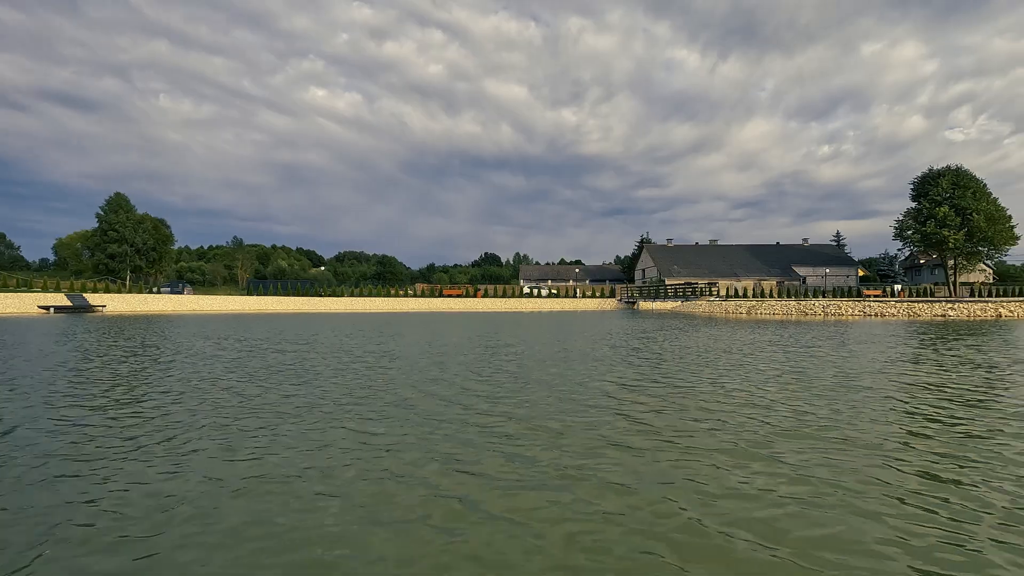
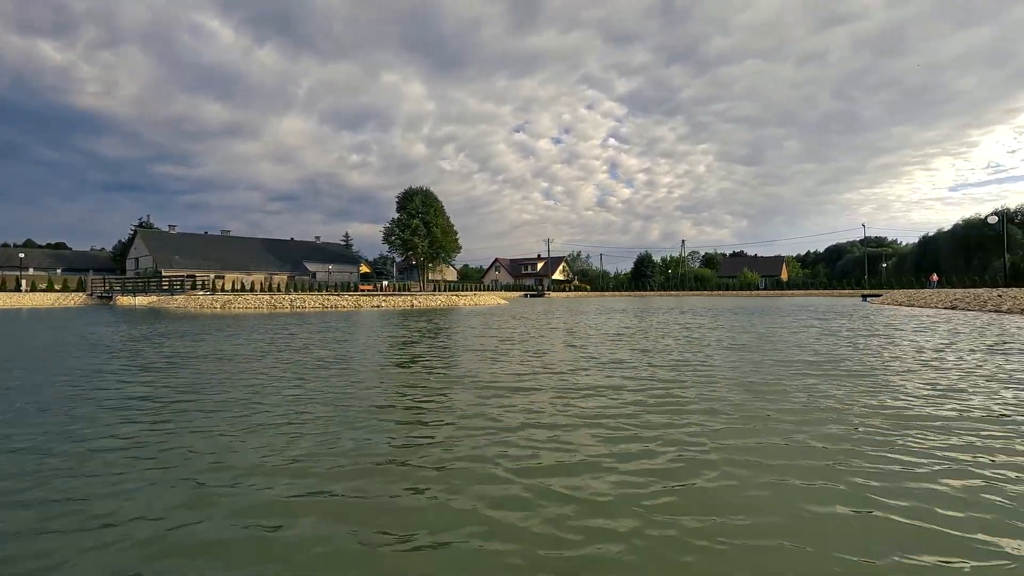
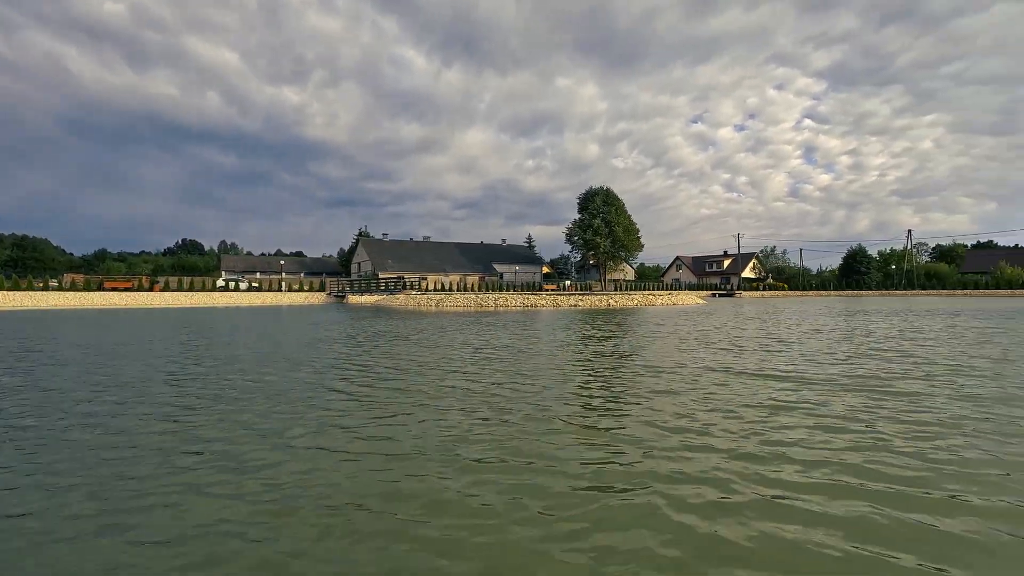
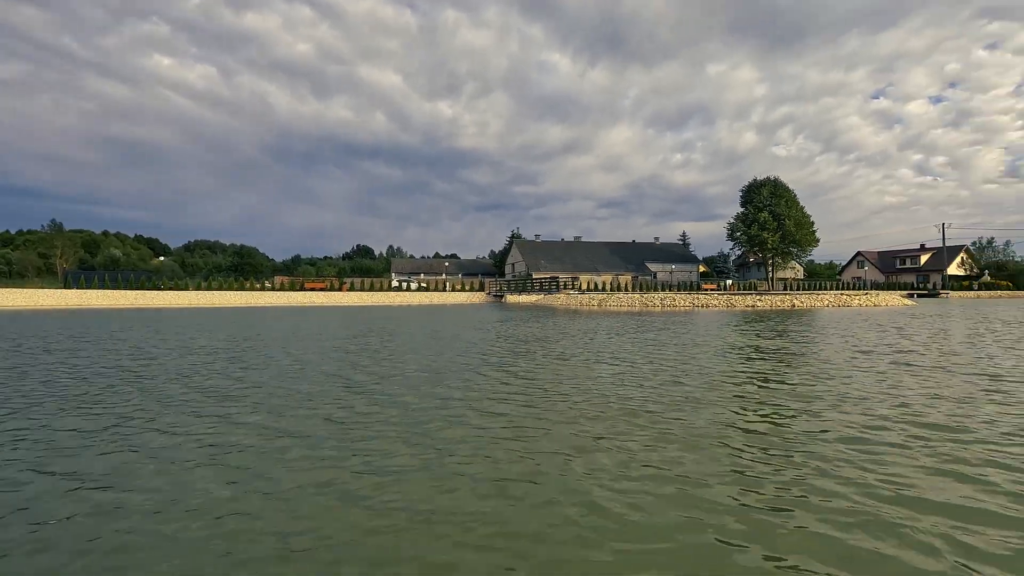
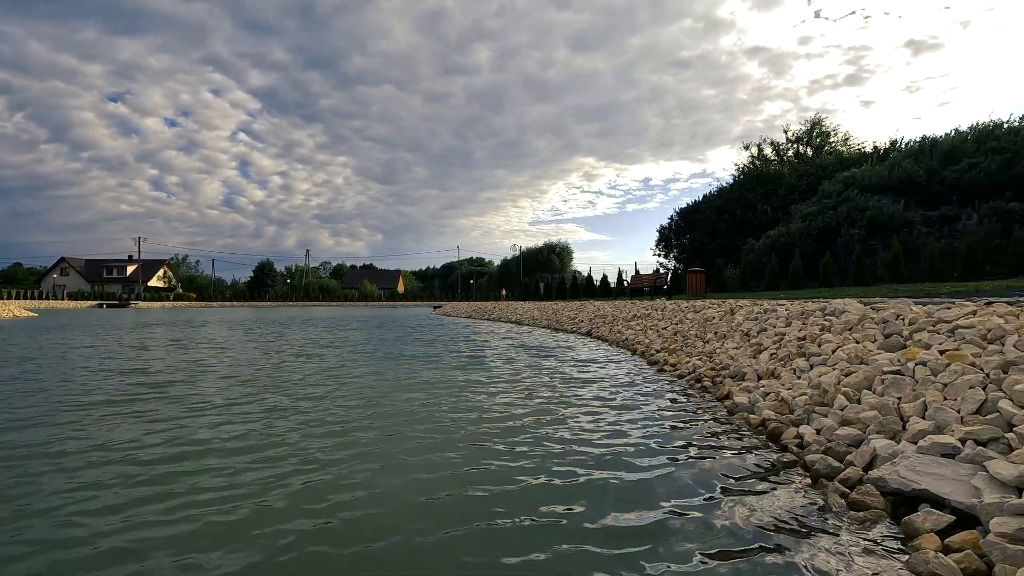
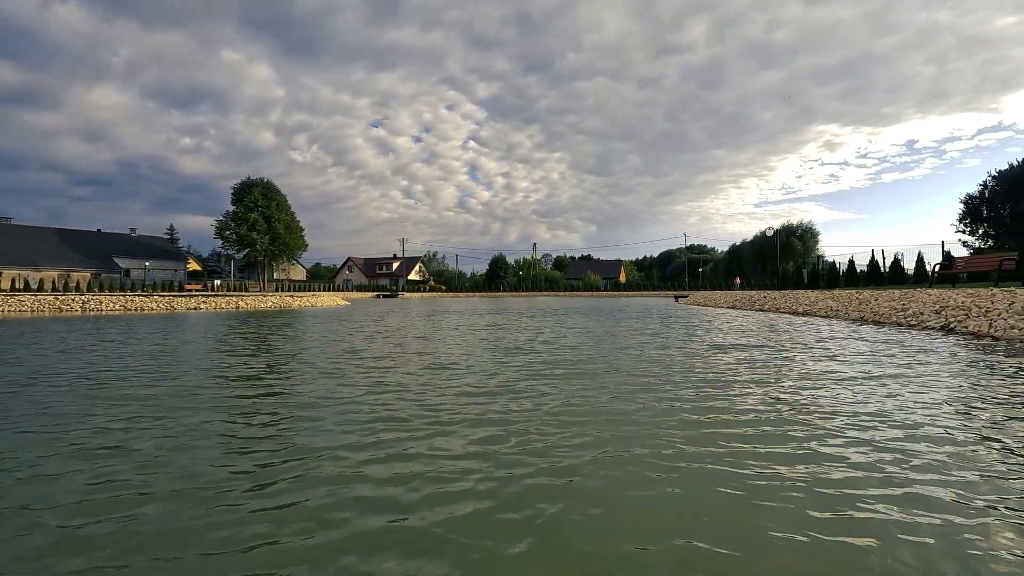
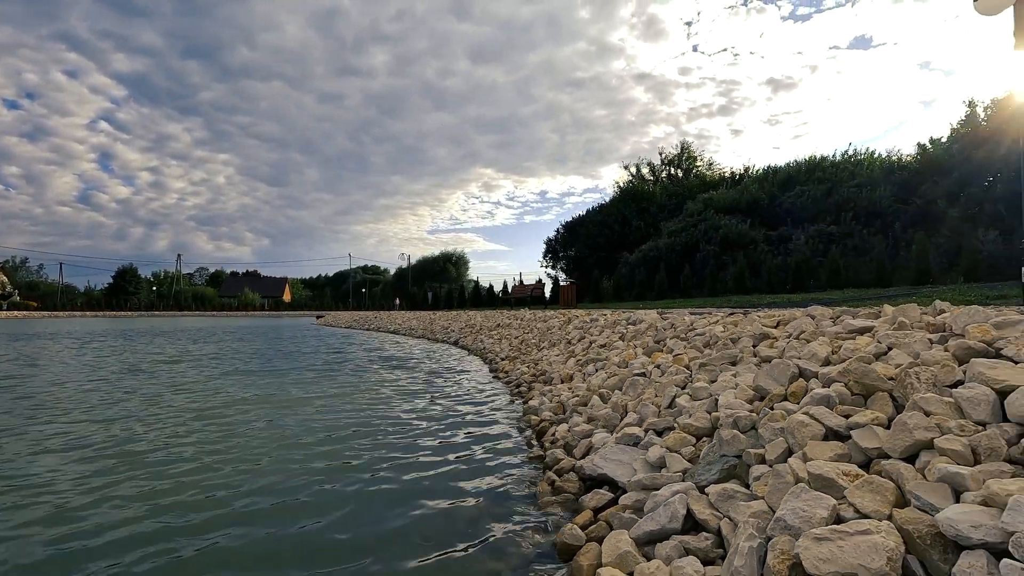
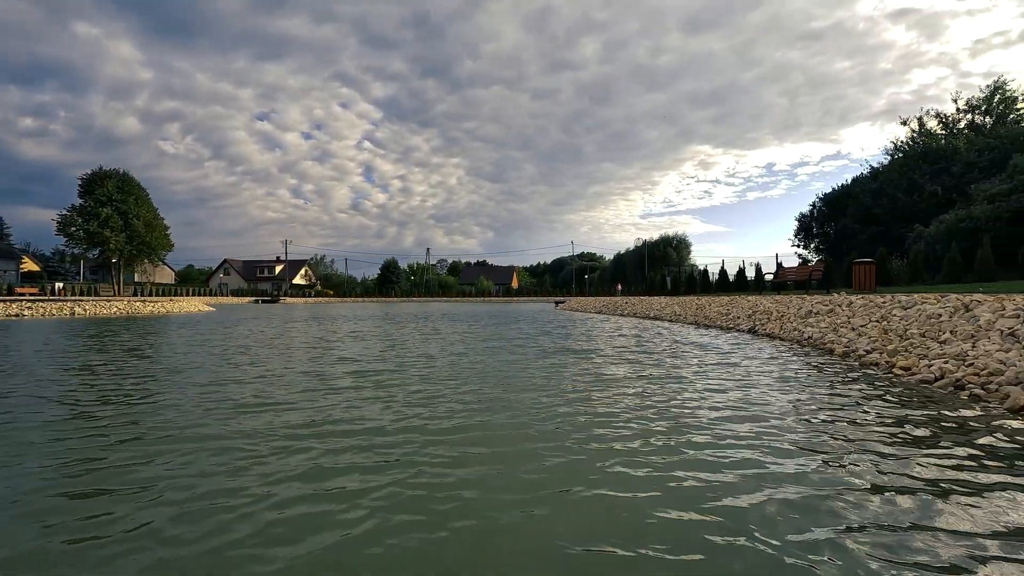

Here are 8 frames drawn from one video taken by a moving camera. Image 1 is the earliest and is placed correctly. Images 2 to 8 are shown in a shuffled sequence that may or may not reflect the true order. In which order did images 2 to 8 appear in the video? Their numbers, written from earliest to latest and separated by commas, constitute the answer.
4, 3, 2, 6, 8, 5, 7
